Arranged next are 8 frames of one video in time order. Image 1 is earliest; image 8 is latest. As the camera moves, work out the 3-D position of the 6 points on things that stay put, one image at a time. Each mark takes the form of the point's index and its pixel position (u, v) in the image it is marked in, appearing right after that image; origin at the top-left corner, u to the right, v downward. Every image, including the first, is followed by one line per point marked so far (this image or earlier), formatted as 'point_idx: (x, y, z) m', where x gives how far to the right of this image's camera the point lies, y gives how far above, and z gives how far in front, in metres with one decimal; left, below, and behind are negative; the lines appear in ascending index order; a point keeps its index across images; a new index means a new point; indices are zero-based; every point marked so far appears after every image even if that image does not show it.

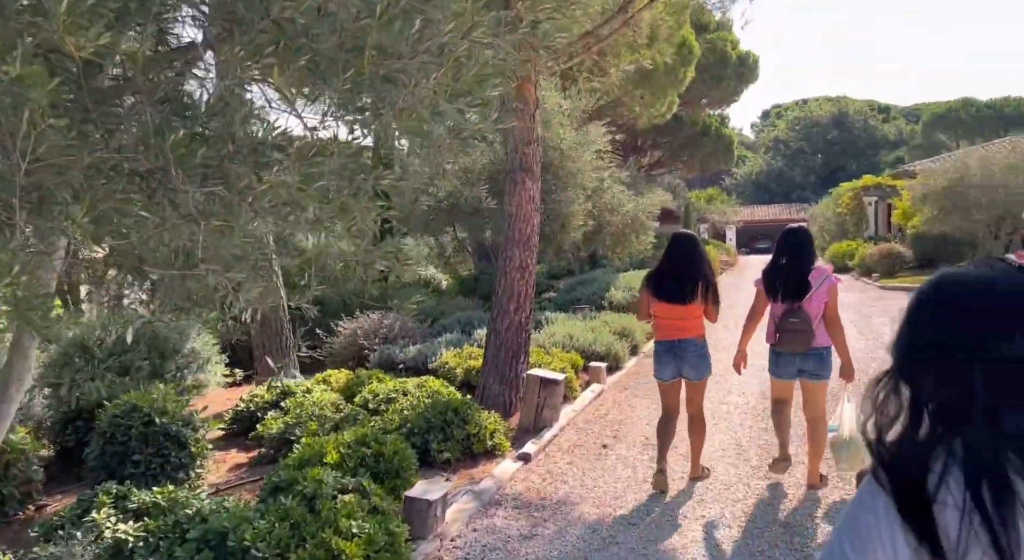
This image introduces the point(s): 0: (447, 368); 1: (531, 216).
0: (-0.8, -1.0, +8.6) m
1: (+0.2, +0.6, +7.5) m
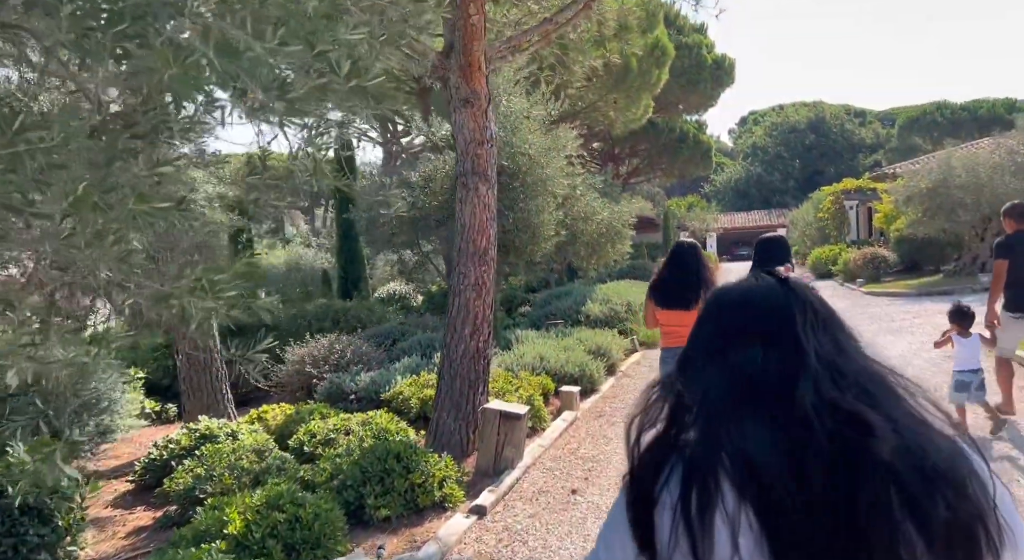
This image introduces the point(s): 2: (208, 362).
0: (-1.2, -1.2, +7.7) m
1: (-0.2, +0.4, +6.6) m
2: (-3.0, -0.8, +7.8) m
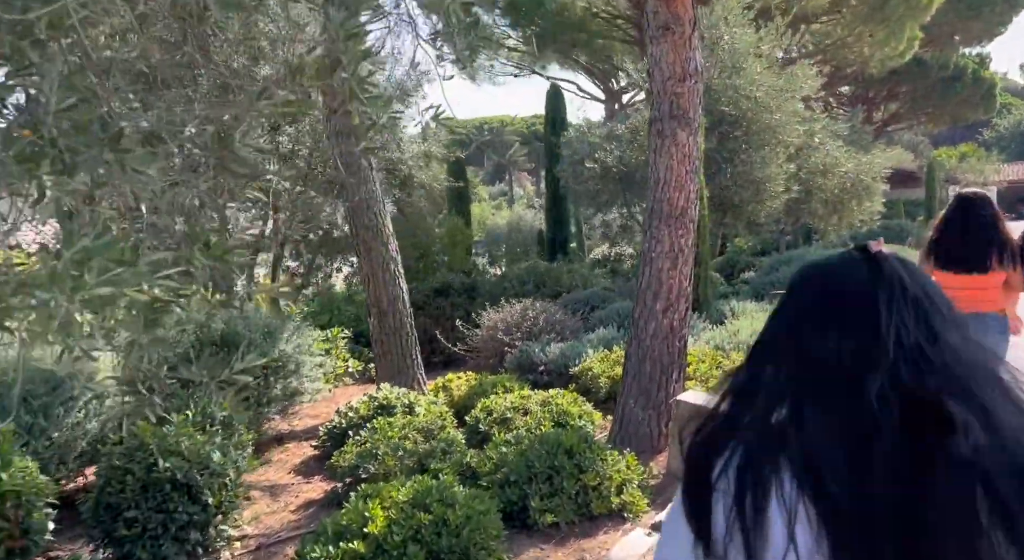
0: (+0.7, -0.8, +6.9) m
1: (+1.3, +0.7, +5.5) m
2: (-1.1, -0.4, +7.5) m
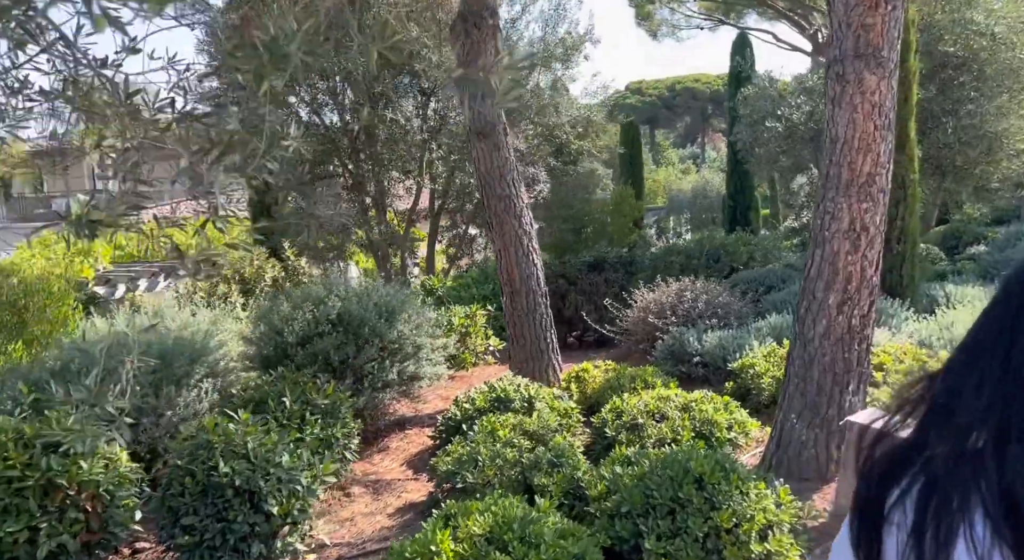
0: (+1.8, -0.7, +5.8) m
1: (+2.0, +0.8, +4.3) m
2: (+0.3, -0.2, +6.8) m
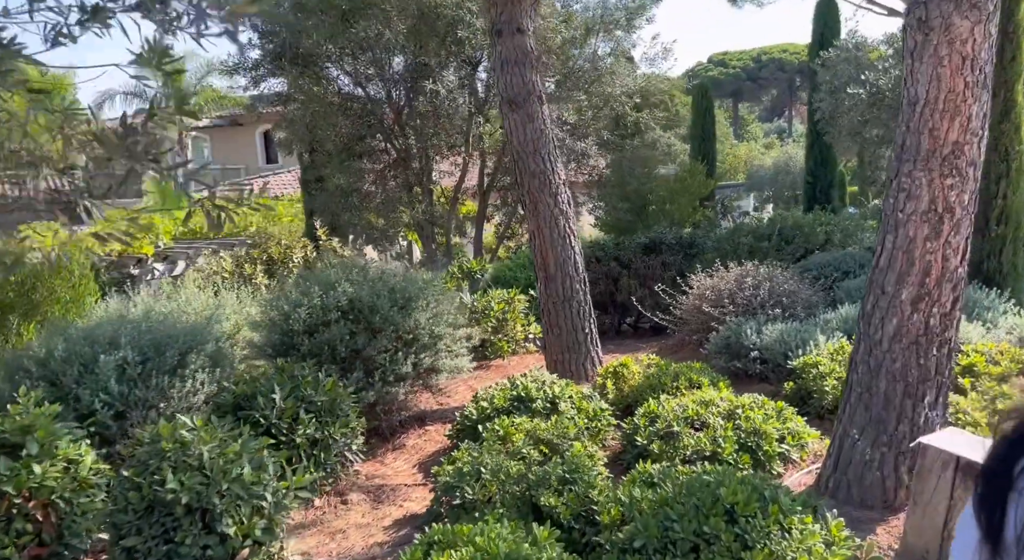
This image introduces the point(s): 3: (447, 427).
0: (+1.9, -0.6, +5.1) m
1: (+2.0, +0.8, +3.5) m
2: (+0.5, -0.1, +6.2) m
3: (-0.4, -1.0, +5.1) m
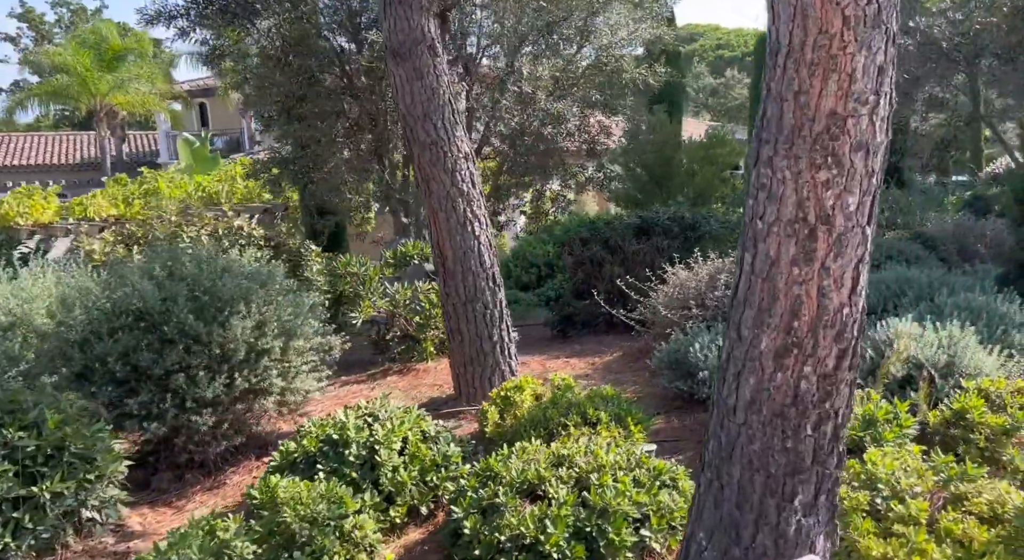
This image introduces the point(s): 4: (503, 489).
0: (+1.0, -0.7, +3.8) m
1: (+0.9, +0.6, +2.1) m
2: (-0.2, -0.1, +5.1) m
3: (-1.4, -1.0, +4.1) m
4: (-0.1, -0.9, +3.3) m
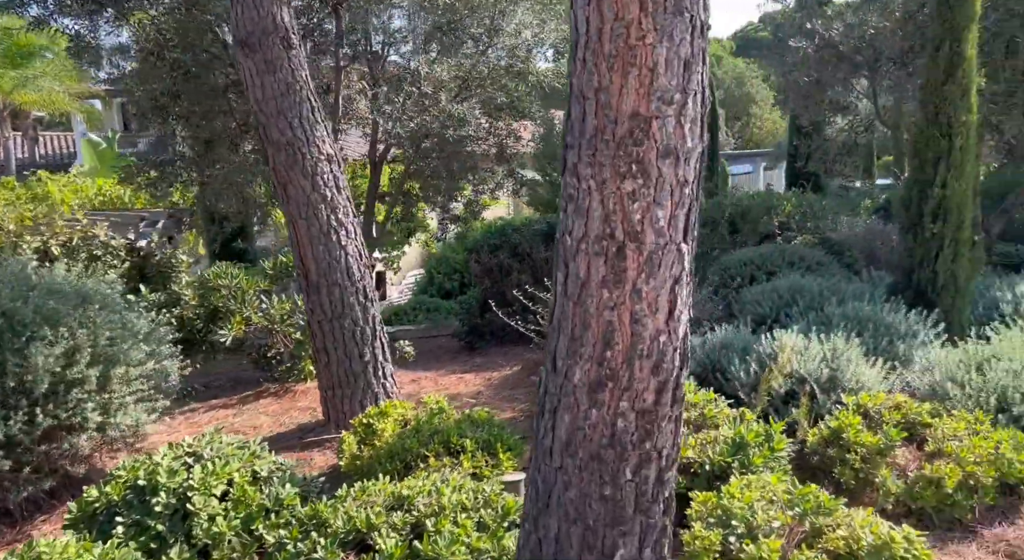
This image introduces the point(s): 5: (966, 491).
0: (+0.3, -0.8, +3.5) m
1: (+0.3, +0.6, +1.8) m
2: (-1.0, -0.2, +4.7) m
3: (-2.1, -1.1, +3.6) m
4: (-0.7, -1.0, +2.9) m
5: (+2.0, -0.9, +3.5) m
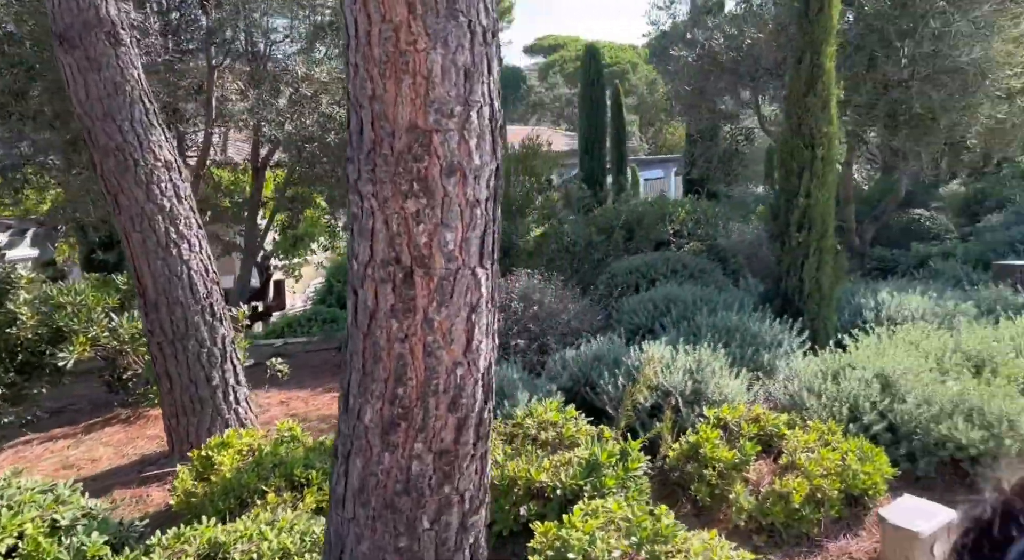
0: (-0.4, -0.9, +3.3) m
1: (-0.2, +0.5, +1.7) m
2: (-1.8, -0.3, +4.3) m
3: (-2.8, -1.2, +3.2) m
4: (-1.4, -1.1, +2.6) m
5: (+1.3, -1.0, +3.4) m
